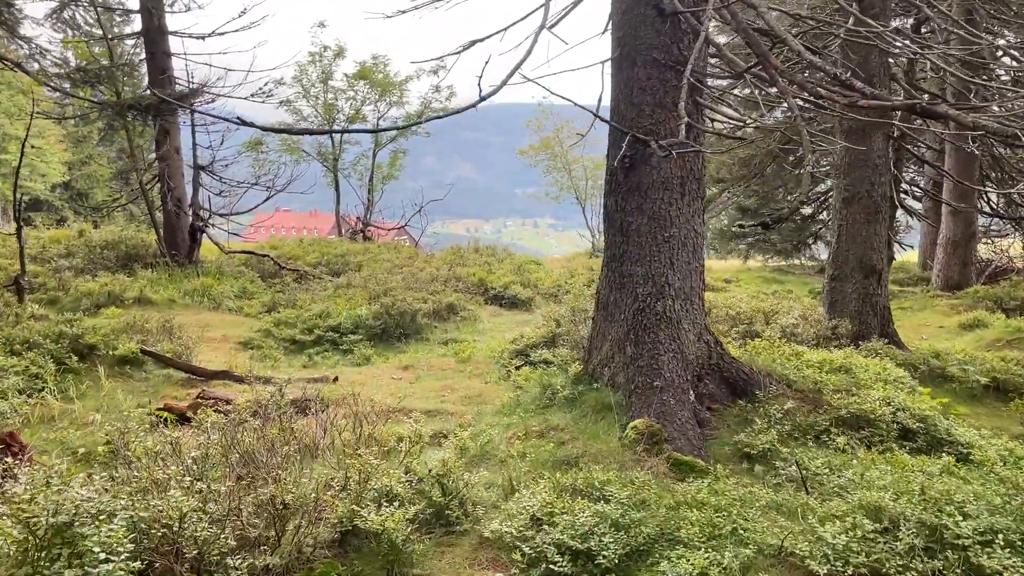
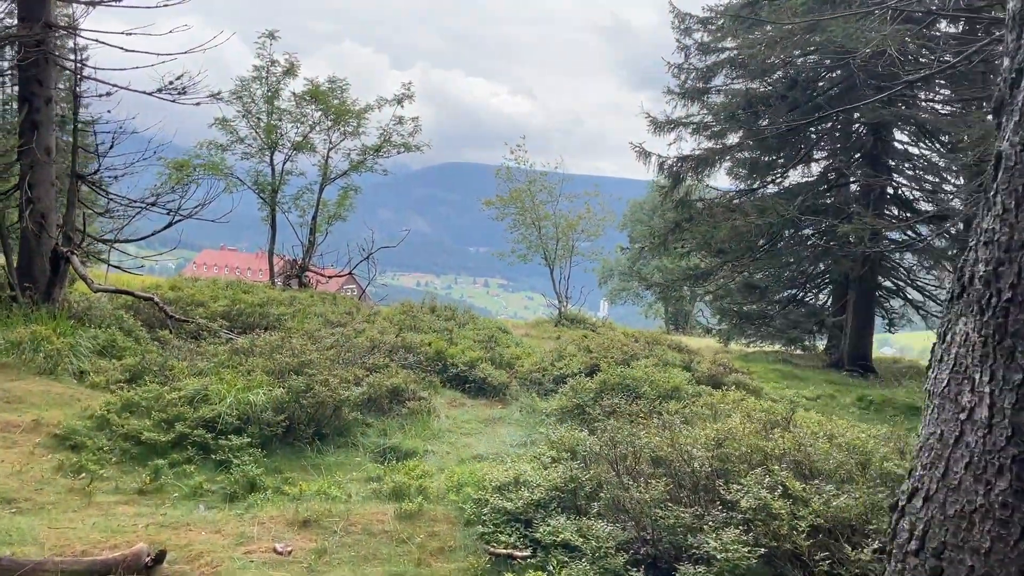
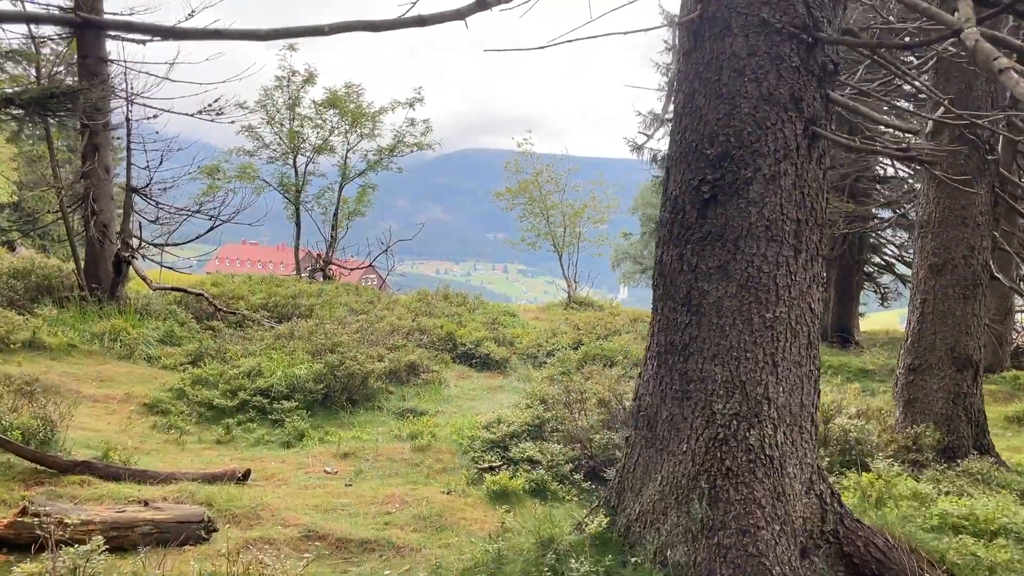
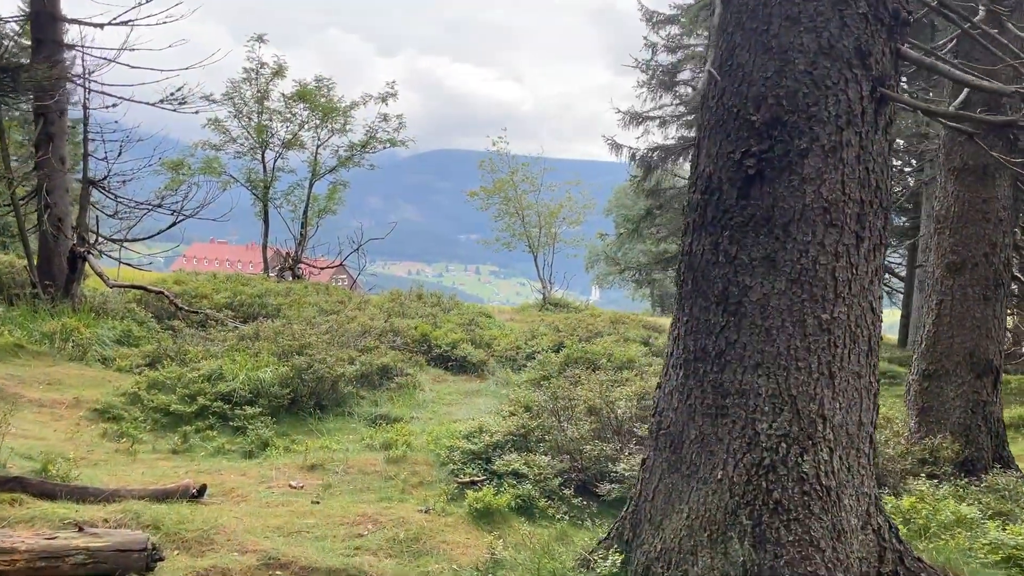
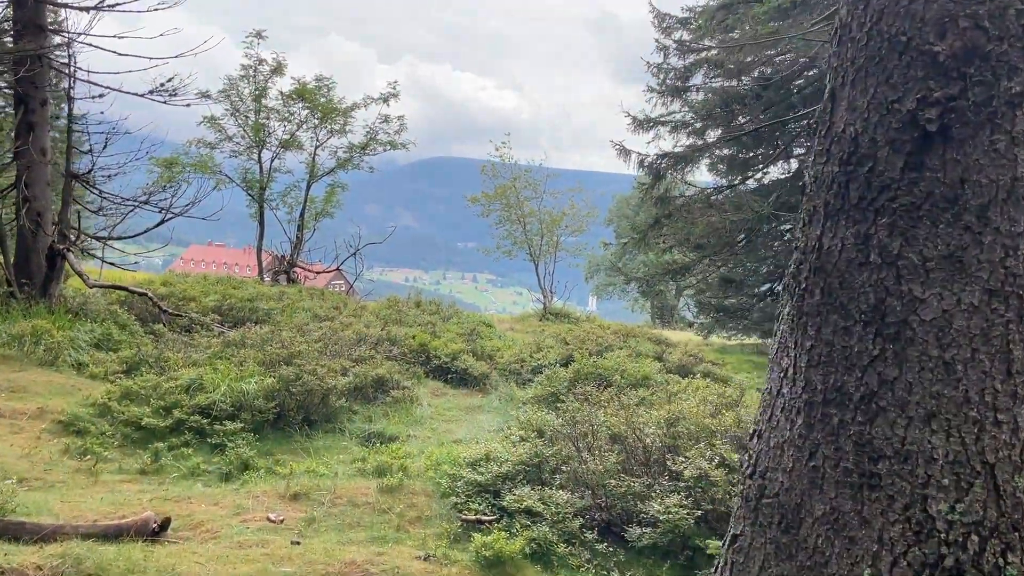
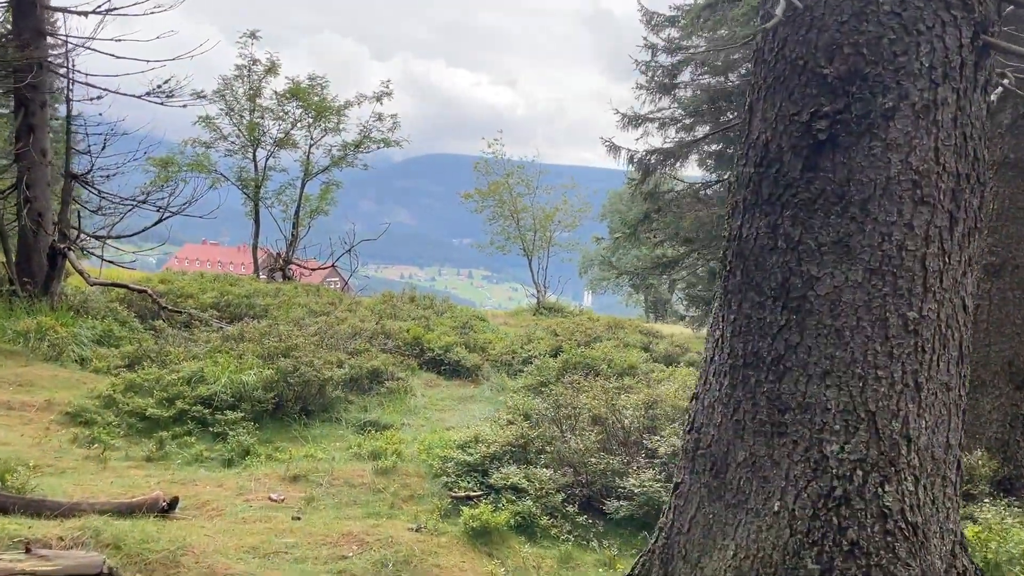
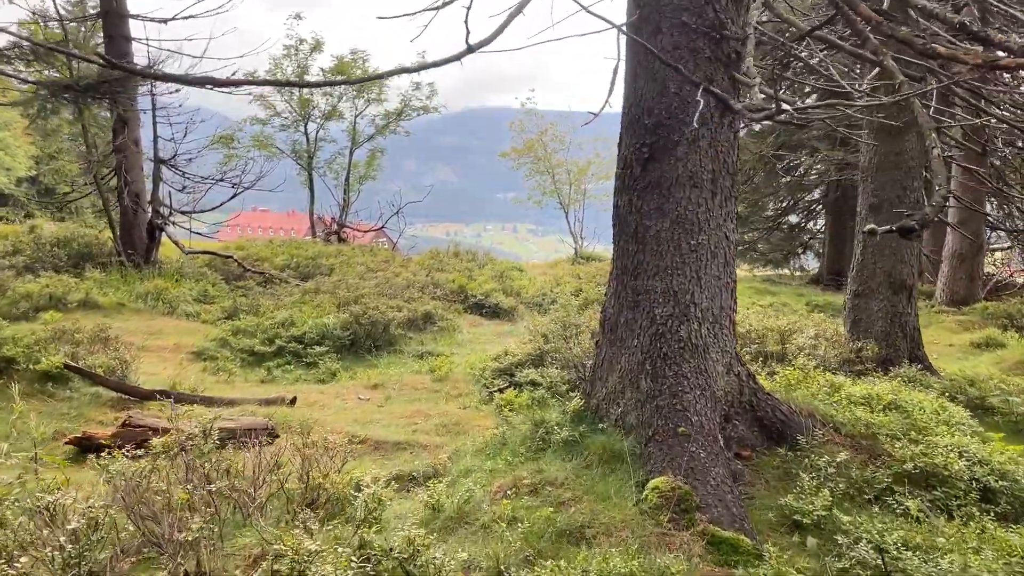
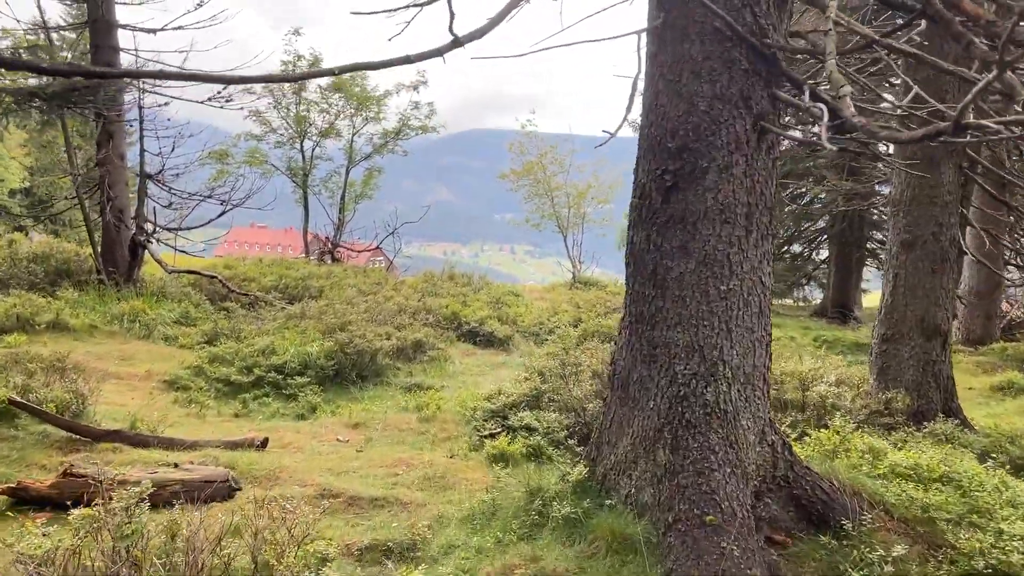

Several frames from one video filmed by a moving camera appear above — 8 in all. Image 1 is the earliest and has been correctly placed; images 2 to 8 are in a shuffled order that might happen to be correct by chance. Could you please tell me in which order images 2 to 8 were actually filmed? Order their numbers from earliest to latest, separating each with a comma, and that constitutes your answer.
7, 8, 3, 4, 6, 5, 2
